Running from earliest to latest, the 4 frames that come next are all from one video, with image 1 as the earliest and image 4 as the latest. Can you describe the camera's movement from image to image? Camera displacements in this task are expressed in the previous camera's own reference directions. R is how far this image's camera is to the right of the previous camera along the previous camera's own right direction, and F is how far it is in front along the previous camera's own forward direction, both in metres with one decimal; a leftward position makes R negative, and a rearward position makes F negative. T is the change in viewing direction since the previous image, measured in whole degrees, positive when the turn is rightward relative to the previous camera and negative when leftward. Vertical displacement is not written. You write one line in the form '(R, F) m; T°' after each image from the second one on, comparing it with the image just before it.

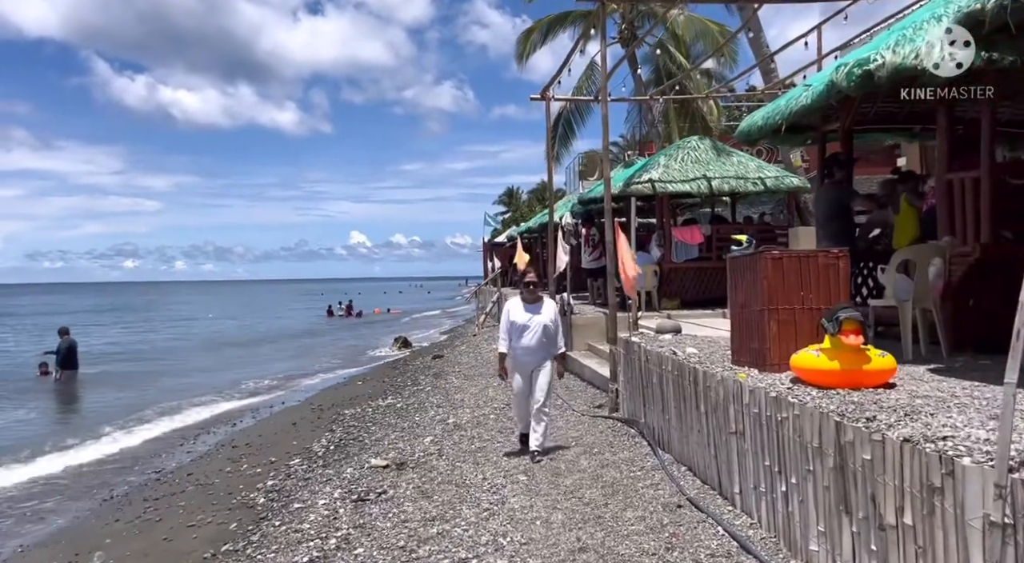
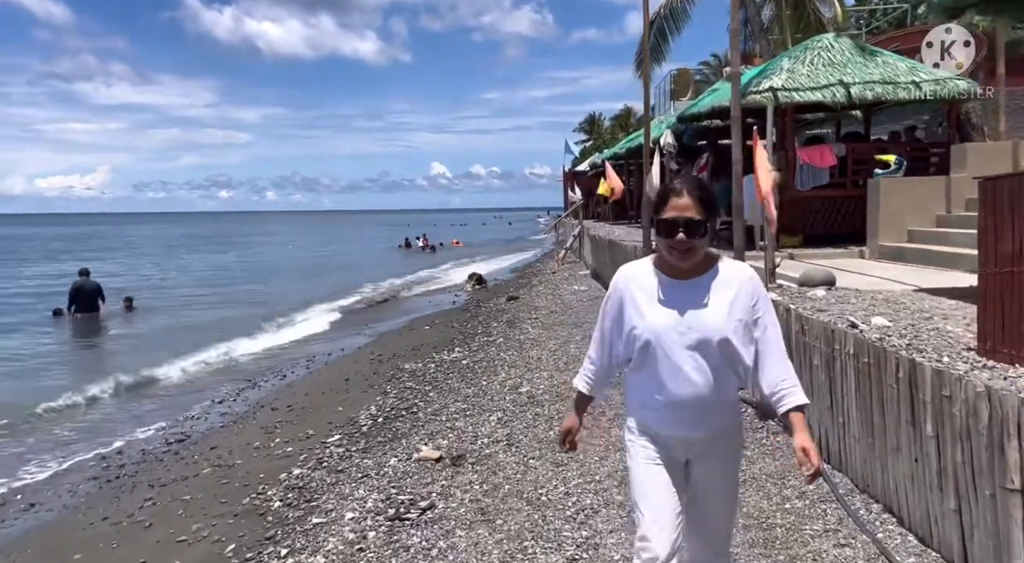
(-0.1, +2.5) m; -6°
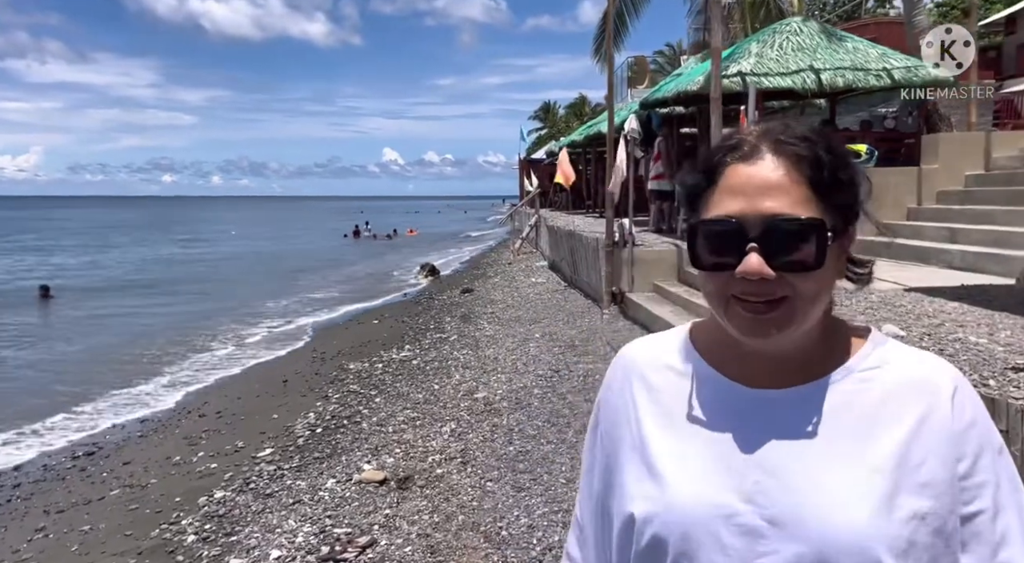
(0.0, +0.8) m; +4°
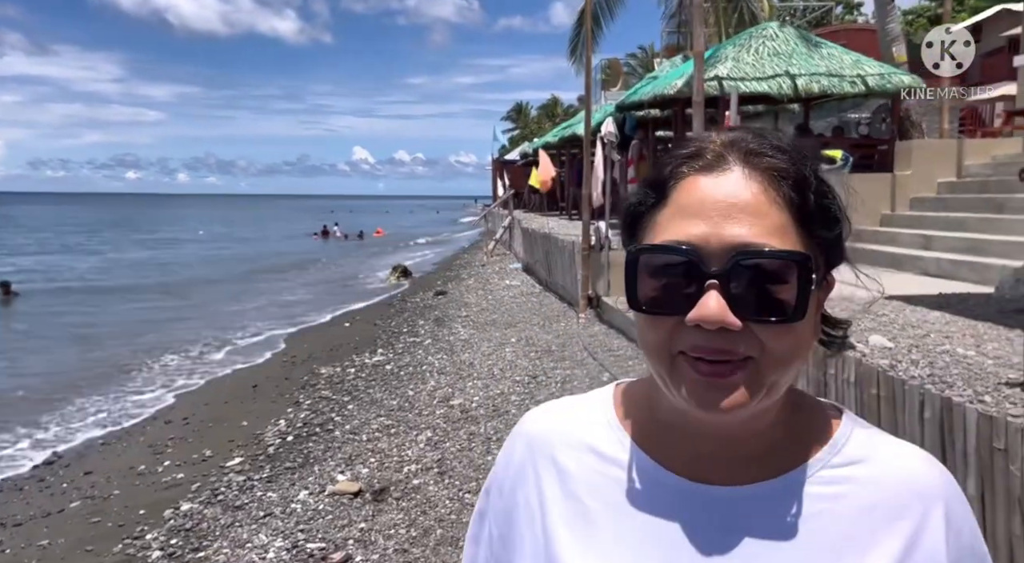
(-0.1, +0.2) m; +2°
